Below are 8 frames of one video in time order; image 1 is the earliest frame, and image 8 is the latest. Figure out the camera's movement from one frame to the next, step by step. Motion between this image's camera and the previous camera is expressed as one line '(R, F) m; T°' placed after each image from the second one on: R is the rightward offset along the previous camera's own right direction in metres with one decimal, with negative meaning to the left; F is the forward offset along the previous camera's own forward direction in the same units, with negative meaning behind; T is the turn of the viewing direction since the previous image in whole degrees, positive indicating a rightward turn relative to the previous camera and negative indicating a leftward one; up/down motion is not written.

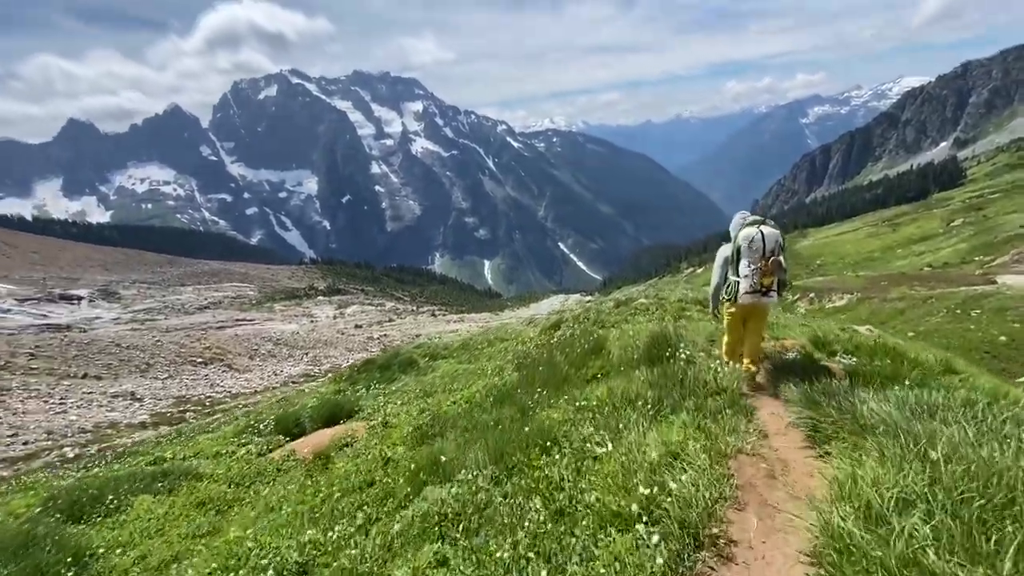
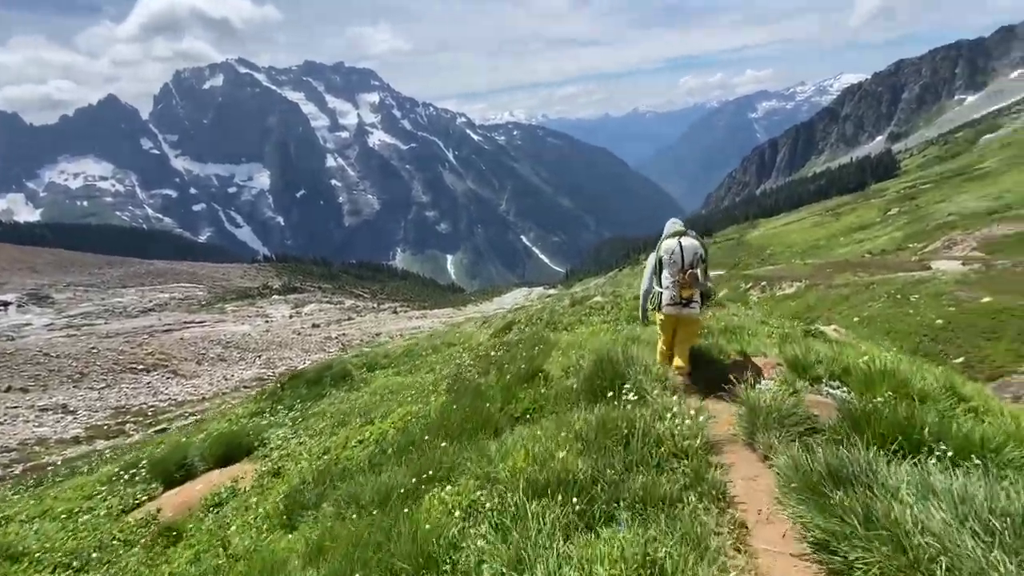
(+0.7, +1.7) m; +4°
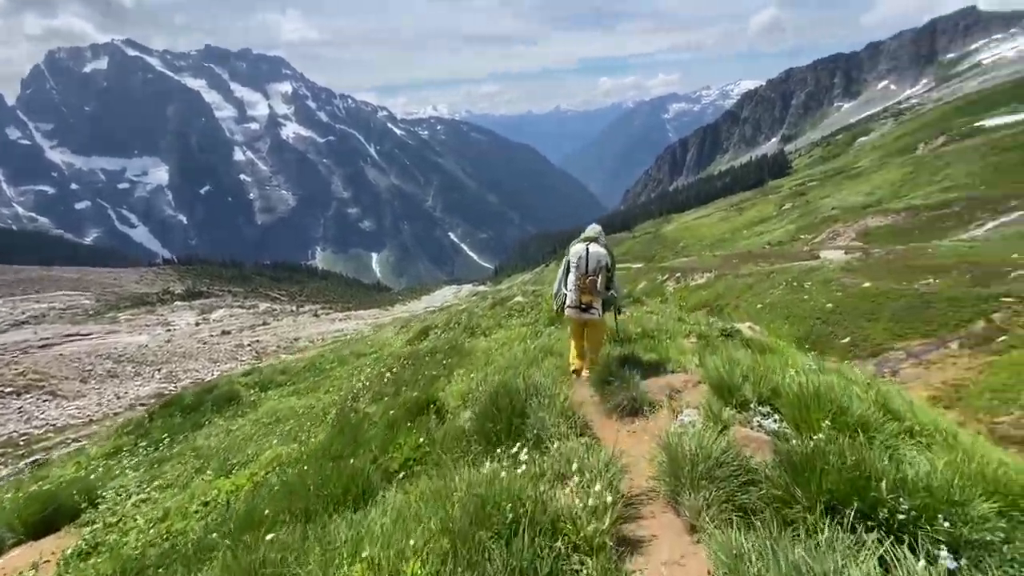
(+0.6, +1.2) m; +9°
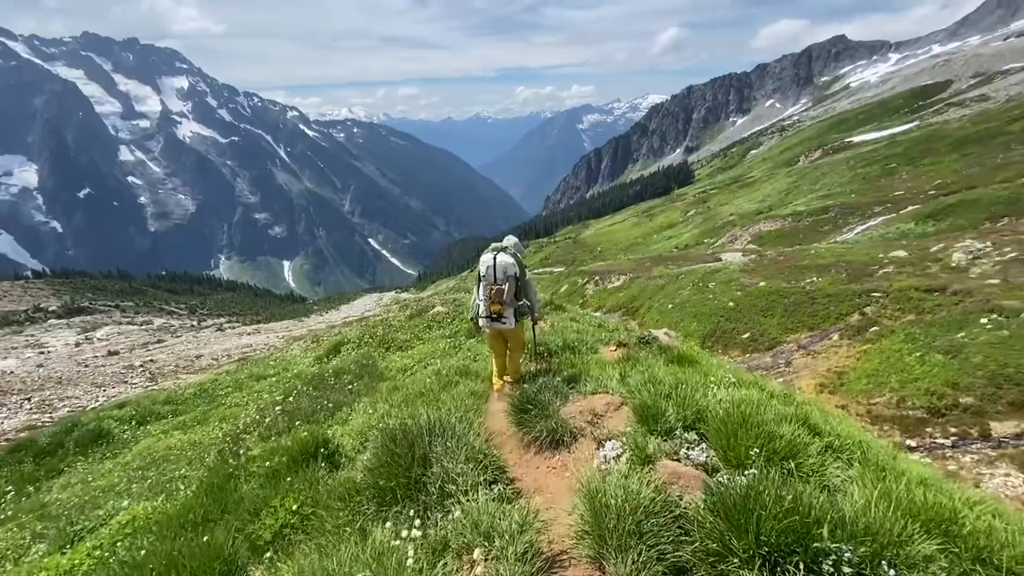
(+0.2, +0.6) m; +9°
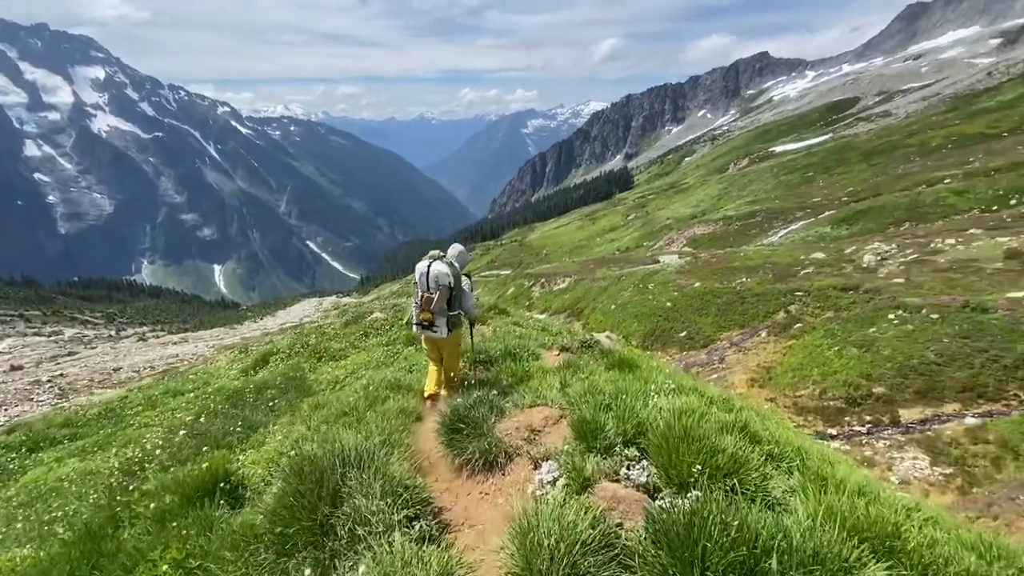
(+0.2, +0.4) m; +6°
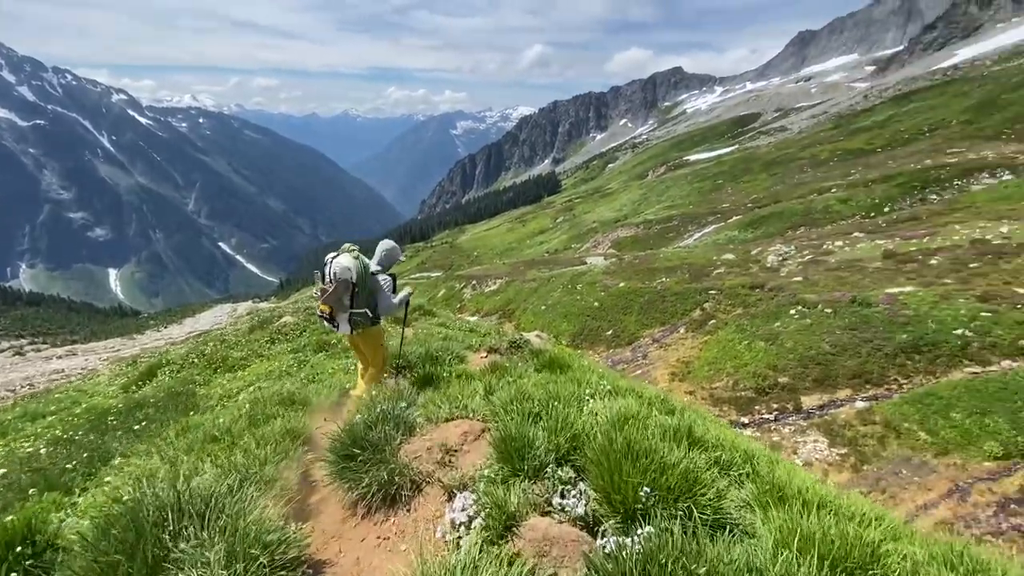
(+0.2, +0.8) m; +8°
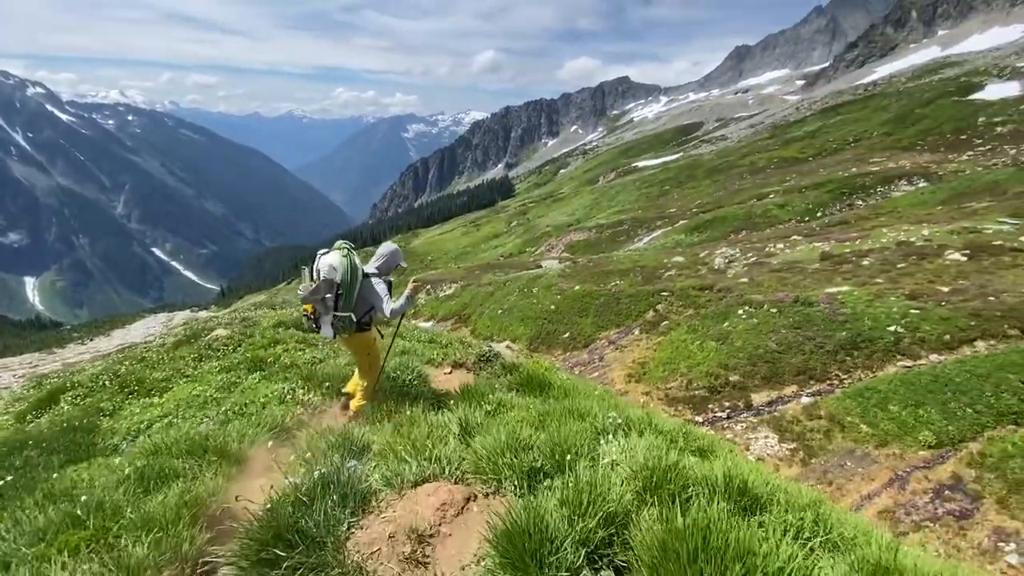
(-0.2, +1.1) m; +5°
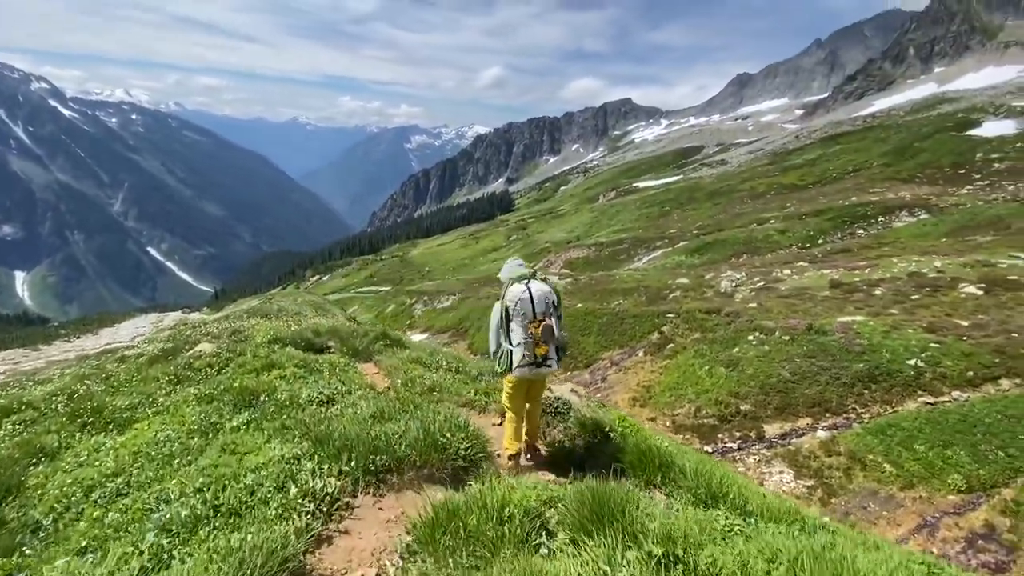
(-1.2, +2.2) m; 0°
